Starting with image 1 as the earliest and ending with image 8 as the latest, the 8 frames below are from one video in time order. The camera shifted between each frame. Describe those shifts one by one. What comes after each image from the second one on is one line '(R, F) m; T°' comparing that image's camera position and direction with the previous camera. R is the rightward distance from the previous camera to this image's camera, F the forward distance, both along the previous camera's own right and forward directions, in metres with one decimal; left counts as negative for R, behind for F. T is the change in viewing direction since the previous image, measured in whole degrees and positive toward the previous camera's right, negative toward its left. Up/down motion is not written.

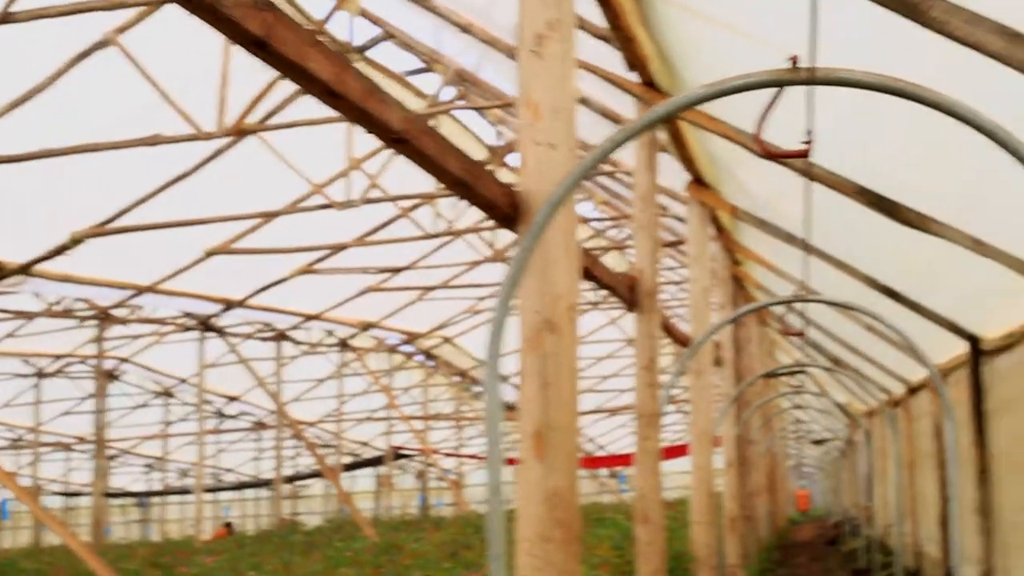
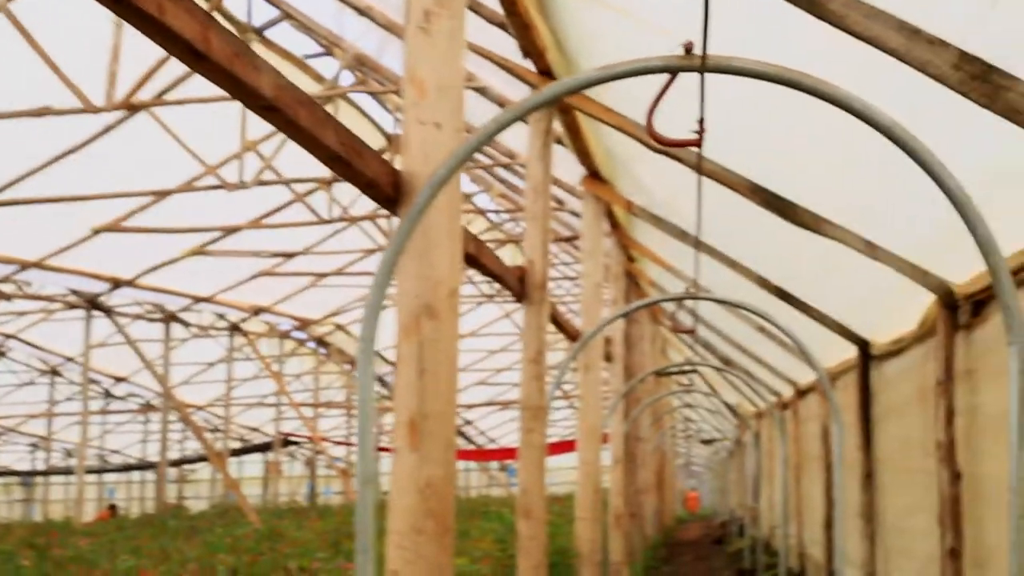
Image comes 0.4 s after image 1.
(0.0, +0.1) m; +3°
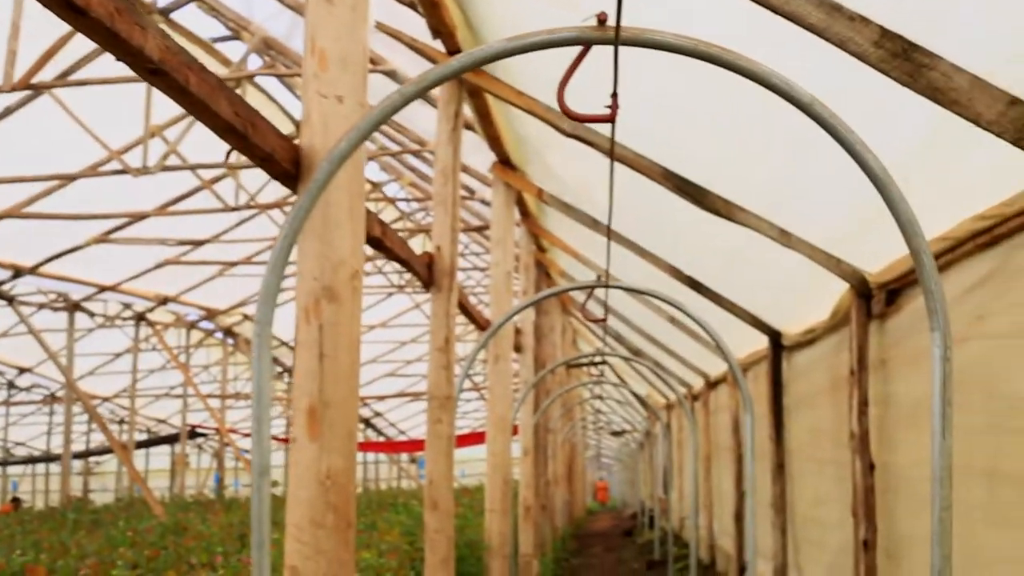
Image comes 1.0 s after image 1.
(0.0, +0.1) m; +3°
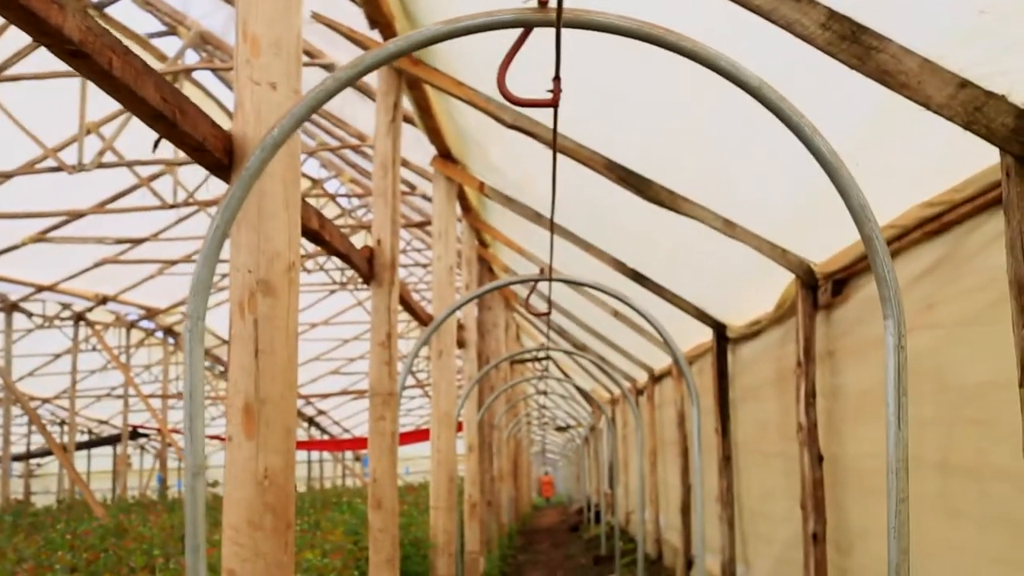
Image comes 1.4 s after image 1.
(0.0, +0.1) m; +2°
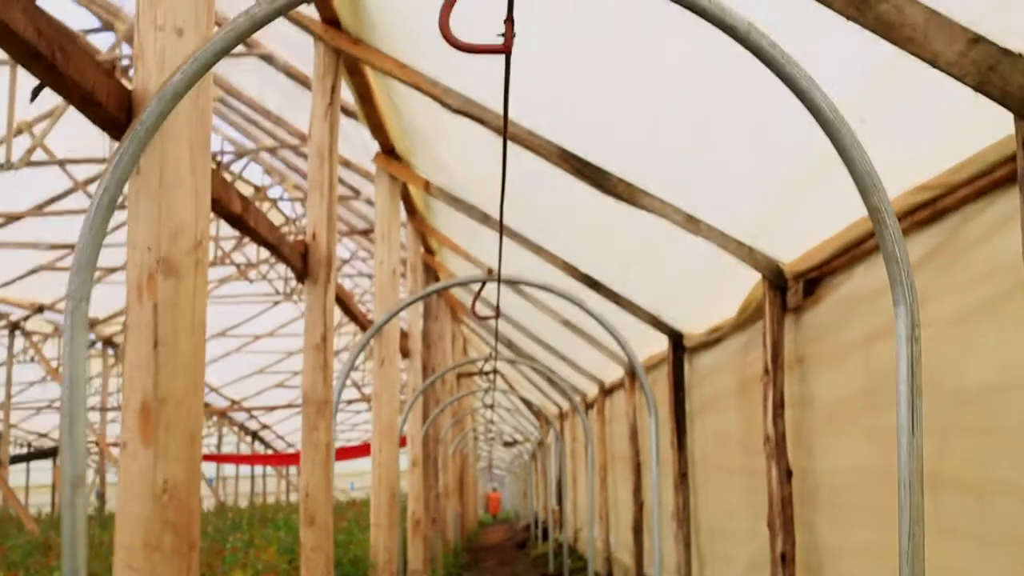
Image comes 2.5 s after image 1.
(0.0, +0.3) m; +2°
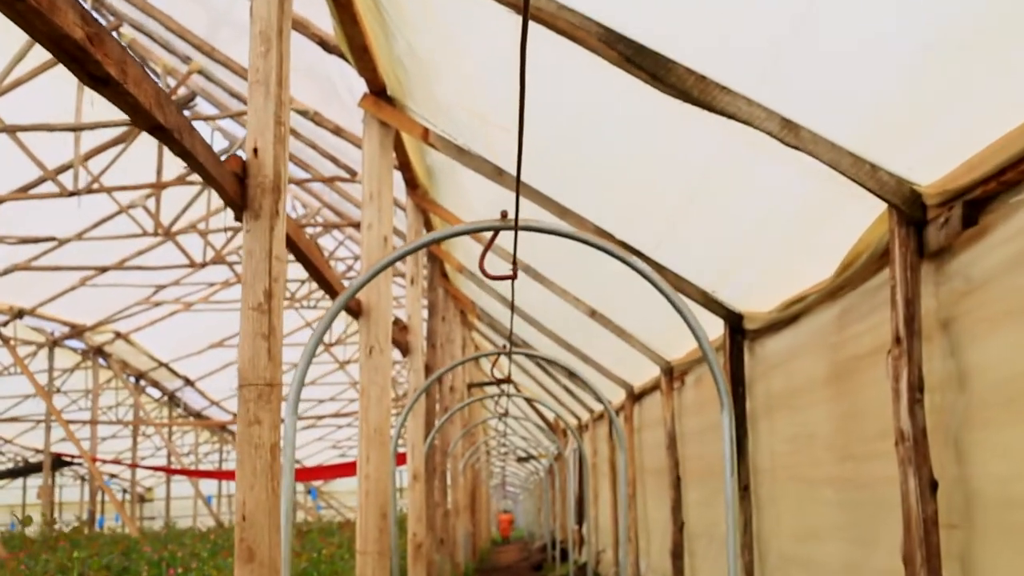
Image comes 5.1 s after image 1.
(0.0, +0.9) m; 0°
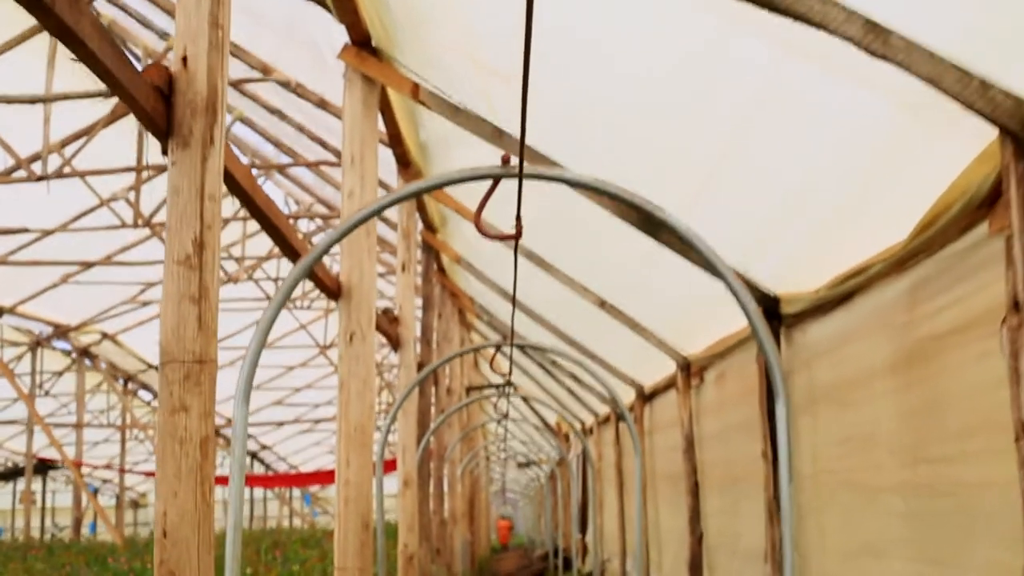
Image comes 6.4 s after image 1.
(0.0, +0.5) m; 0°
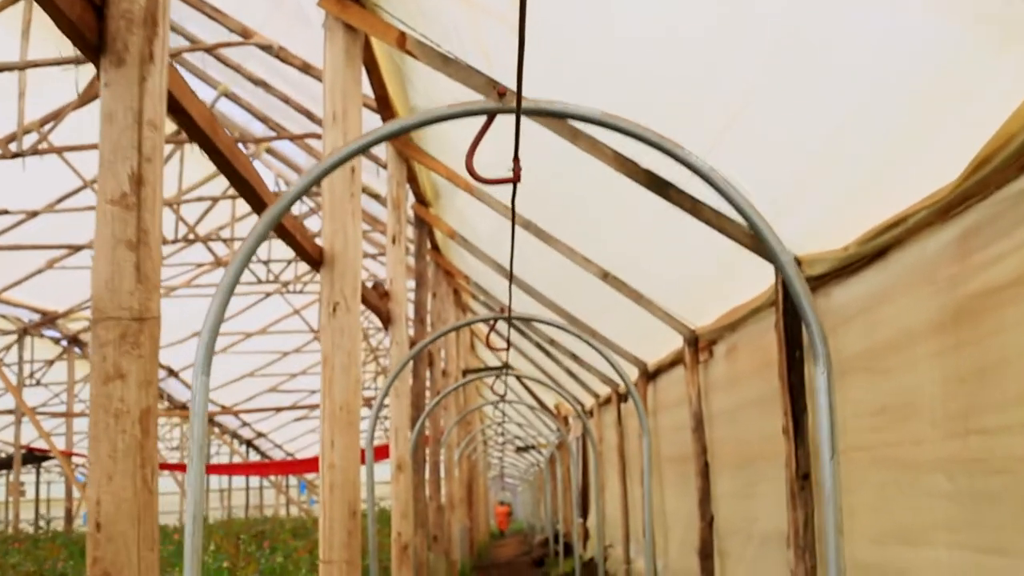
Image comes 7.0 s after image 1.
(0.0, +0.3) m; 0°
